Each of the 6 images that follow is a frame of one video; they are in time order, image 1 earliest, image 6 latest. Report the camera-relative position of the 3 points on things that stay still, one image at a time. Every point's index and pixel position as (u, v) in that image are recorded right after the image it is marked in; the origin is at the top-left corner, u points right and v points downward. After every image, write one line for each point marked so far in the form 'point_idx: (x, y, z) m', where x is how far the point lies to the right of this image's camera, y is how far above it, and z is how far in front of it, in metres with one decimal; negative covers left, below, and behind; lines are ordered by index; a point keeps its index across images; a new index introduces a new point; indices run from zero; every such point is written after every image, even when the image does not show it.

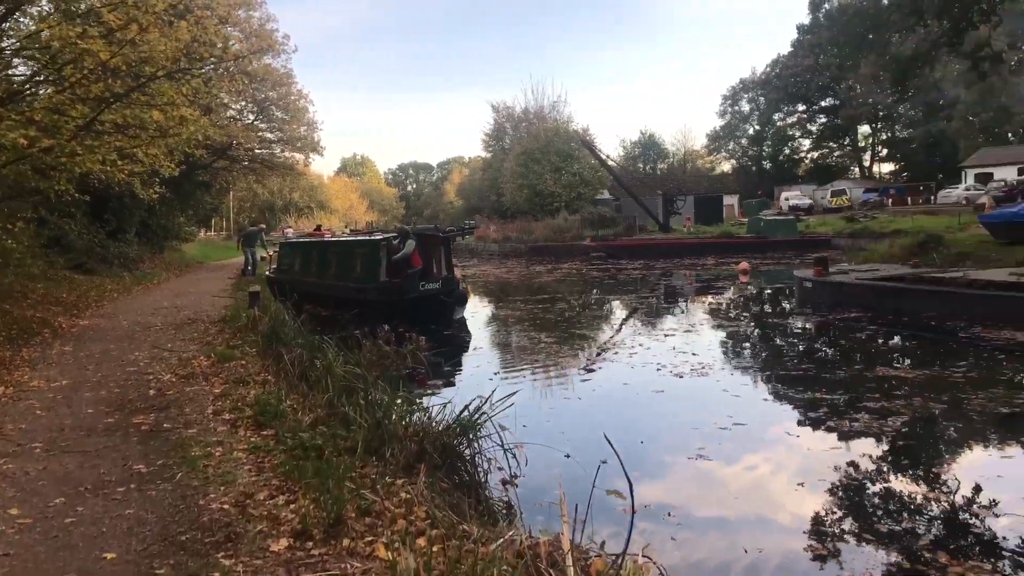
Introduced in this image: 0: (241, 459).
0: (-1.6, -1.0, +5.3) m
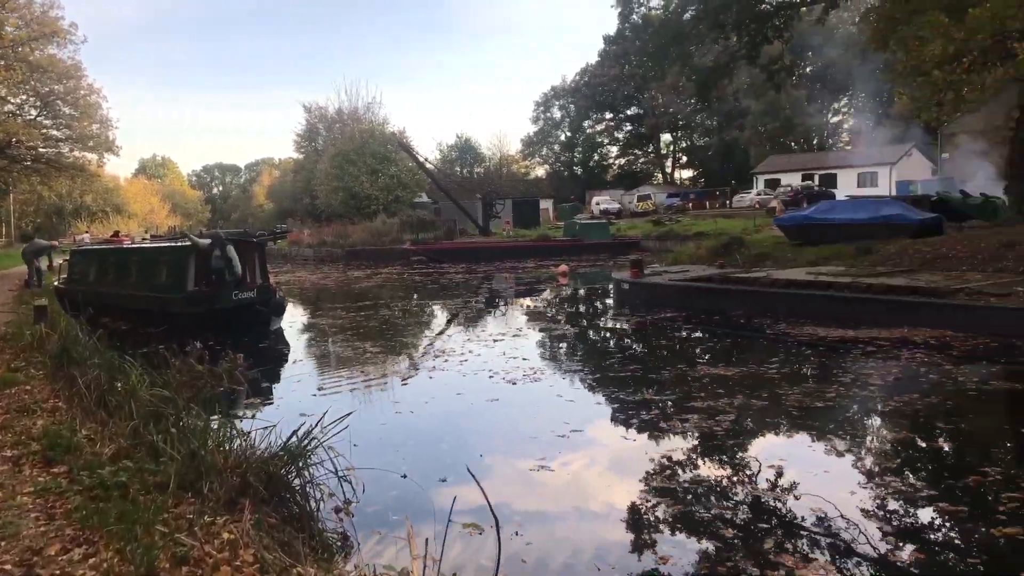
0: (-2.5, -1.1, +4.5) m
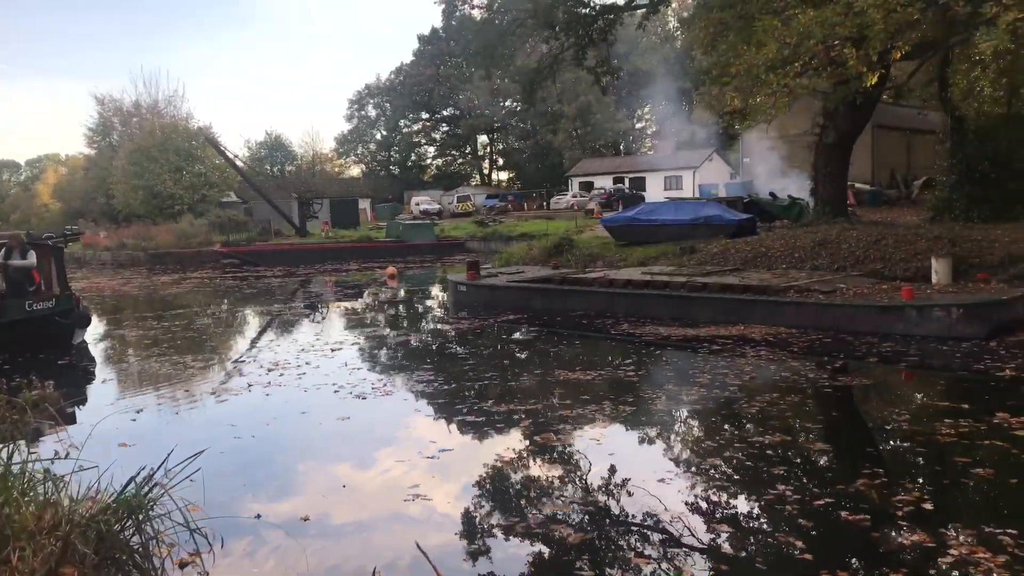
0: (-2.9, -1.2, +3.4) m
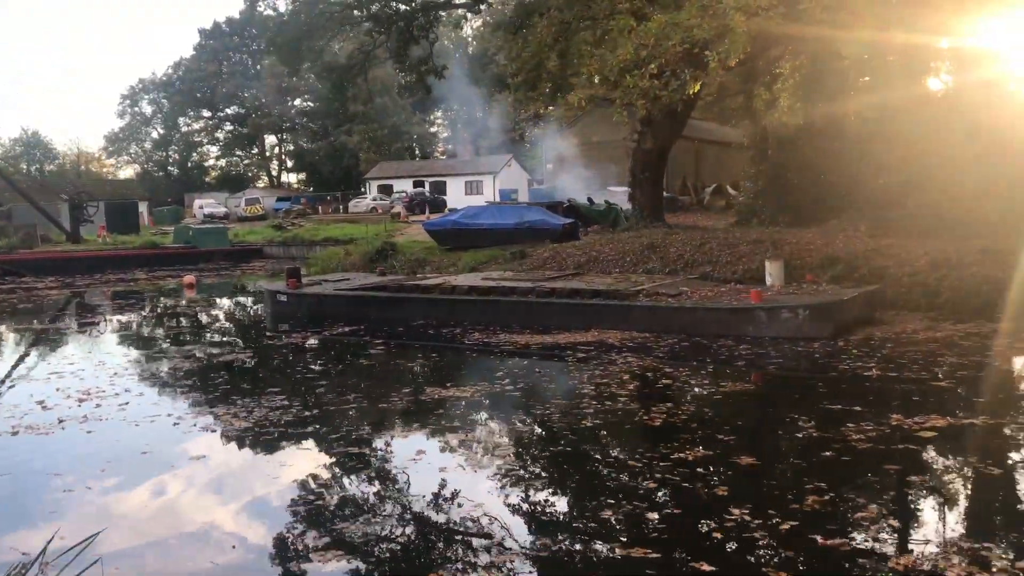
0: (-2.7, -1.3, +2.0) m
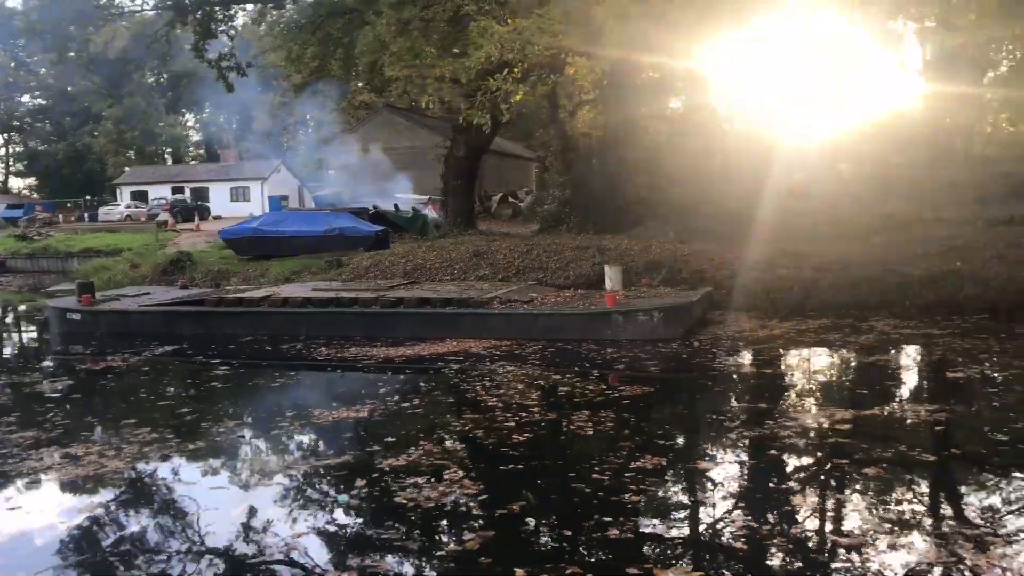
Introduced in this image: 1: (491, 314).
0: (-1.8, -1.4, +1.0) m
1: (-0.3, -0.3, +11.4) m
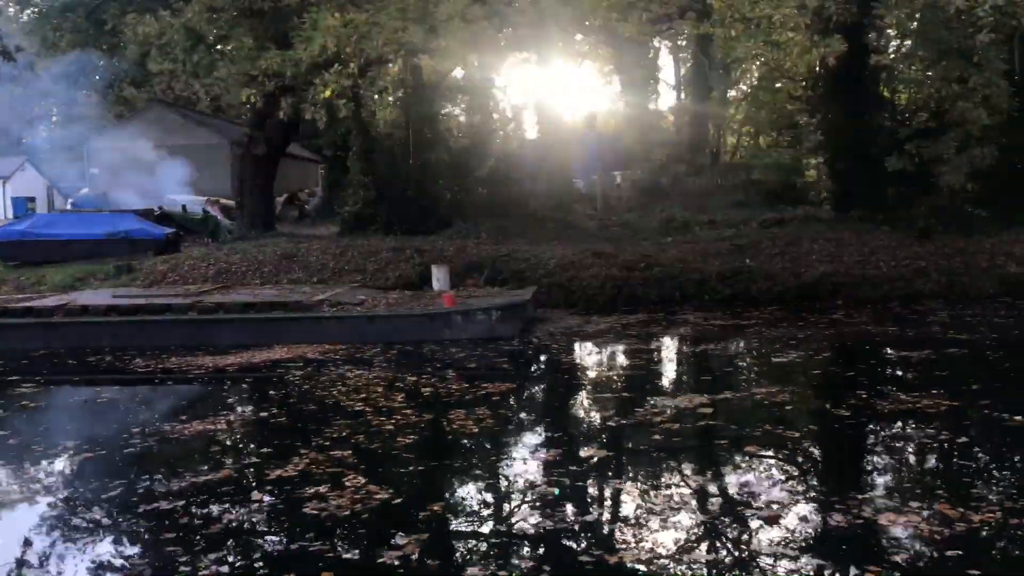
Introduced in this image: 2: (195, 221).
0: (-1.1, -1.3, +0.5) m
1: (-2.3, -0.4, +11.0) m
2: (-7.2, +1.5, +20.0) m
